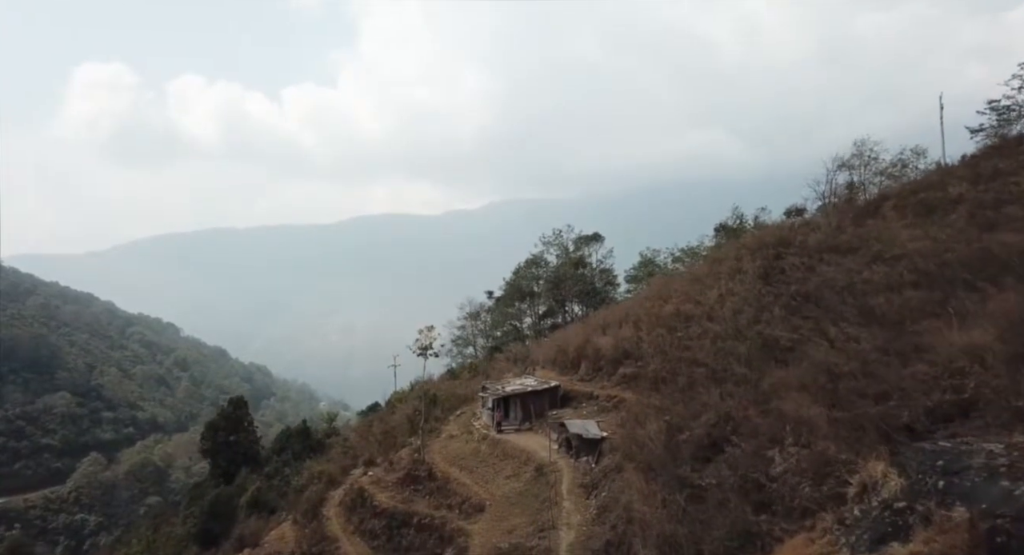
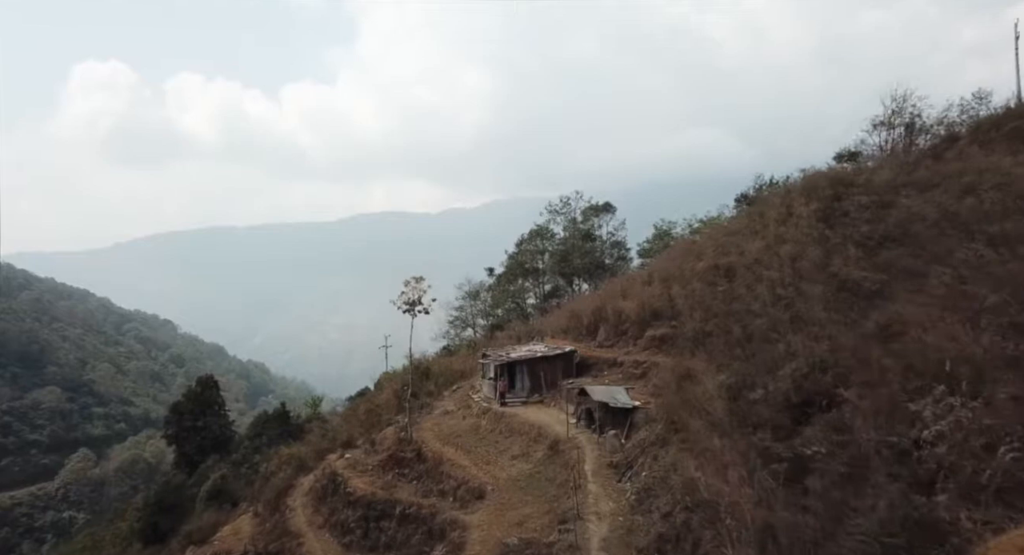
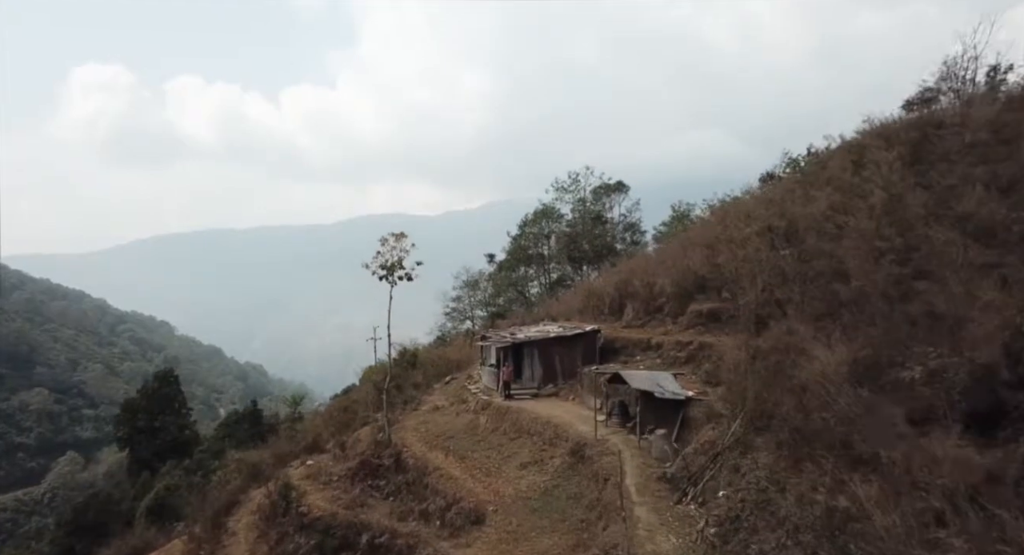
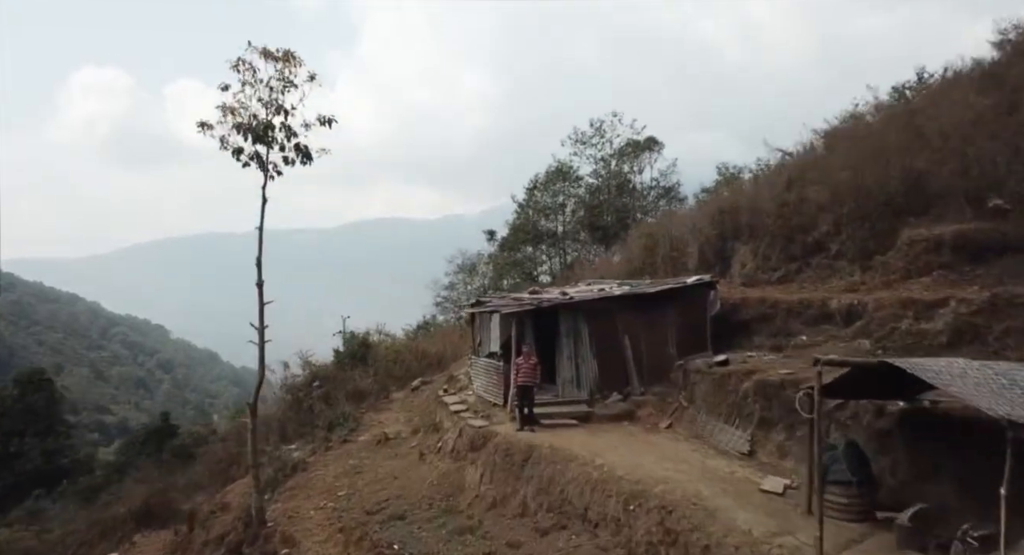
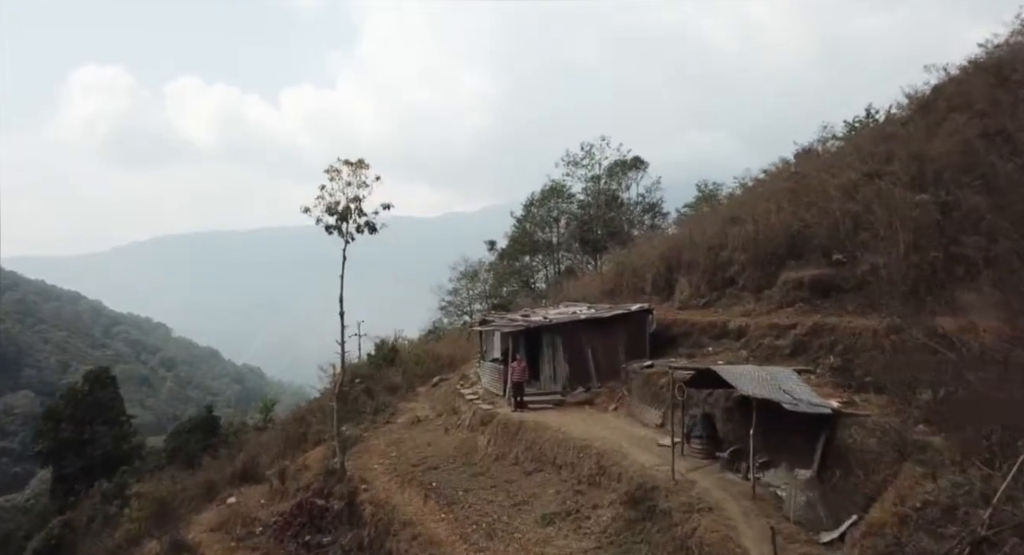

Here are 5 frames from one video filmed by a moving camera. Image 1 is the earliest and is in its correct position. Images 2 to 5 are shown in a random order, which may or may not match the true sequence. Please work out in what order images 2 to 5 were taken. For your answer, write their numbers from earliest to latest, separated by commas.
2, 3, 5, 4
